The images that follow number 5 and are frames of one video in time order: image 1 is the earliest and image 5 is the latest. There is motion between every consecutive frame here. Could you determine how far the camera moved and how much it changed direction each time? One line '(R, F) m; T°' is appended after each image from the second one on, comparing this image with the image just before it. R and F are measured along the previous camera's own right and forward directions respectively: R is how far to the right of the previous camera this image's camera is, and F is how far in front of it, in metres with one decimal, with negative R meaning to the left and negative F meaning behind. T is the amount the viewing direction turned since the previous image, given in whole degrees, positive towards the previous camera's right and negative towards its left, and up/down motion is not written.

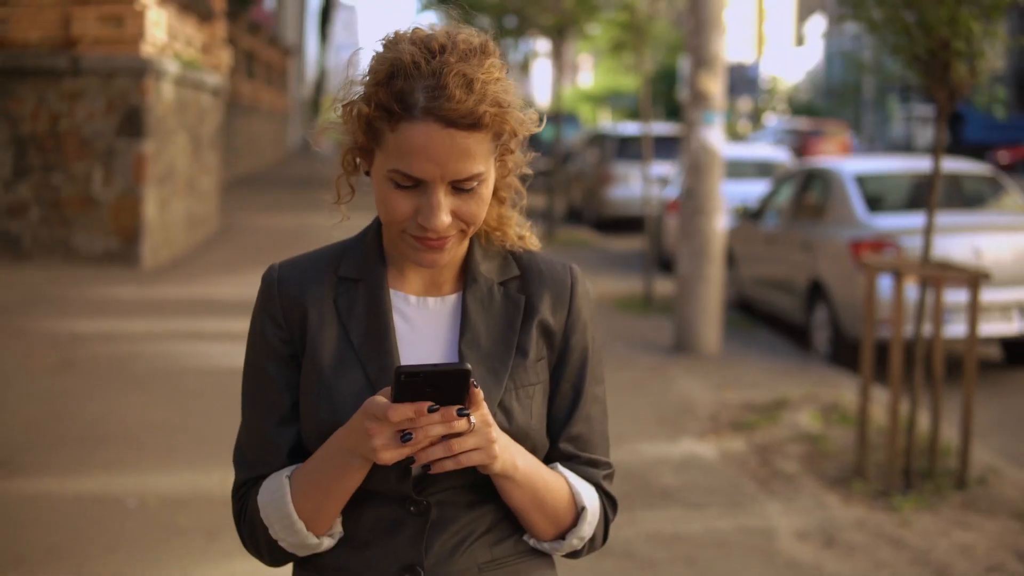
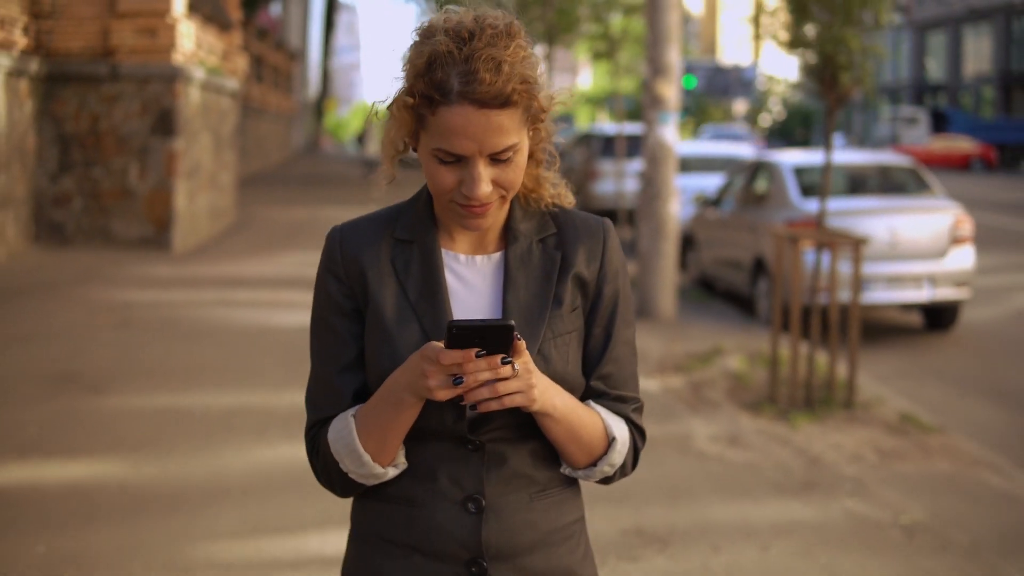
(+0.1, -1.5) m; 0°
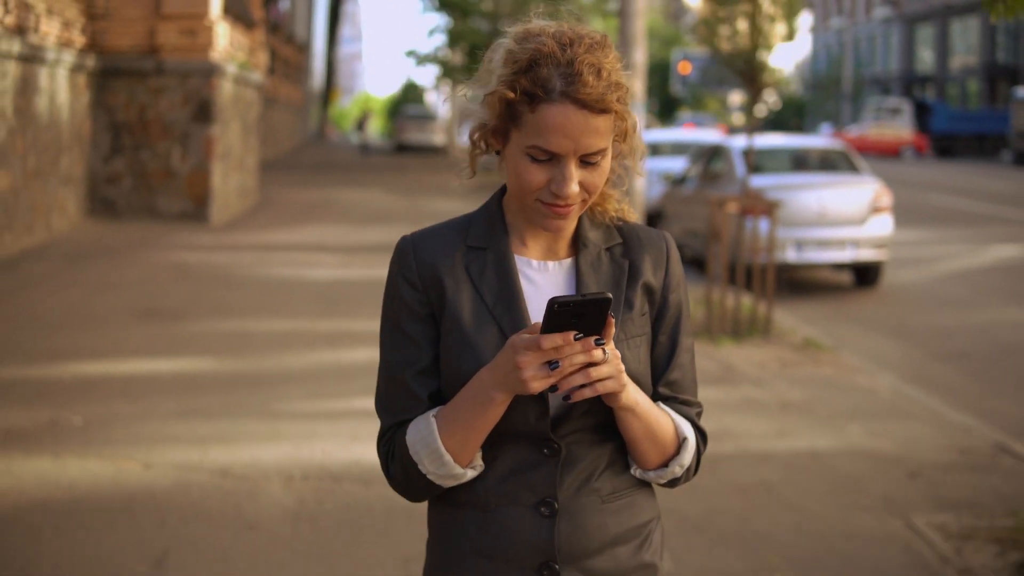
(+0.1, -2.0) m; 0°
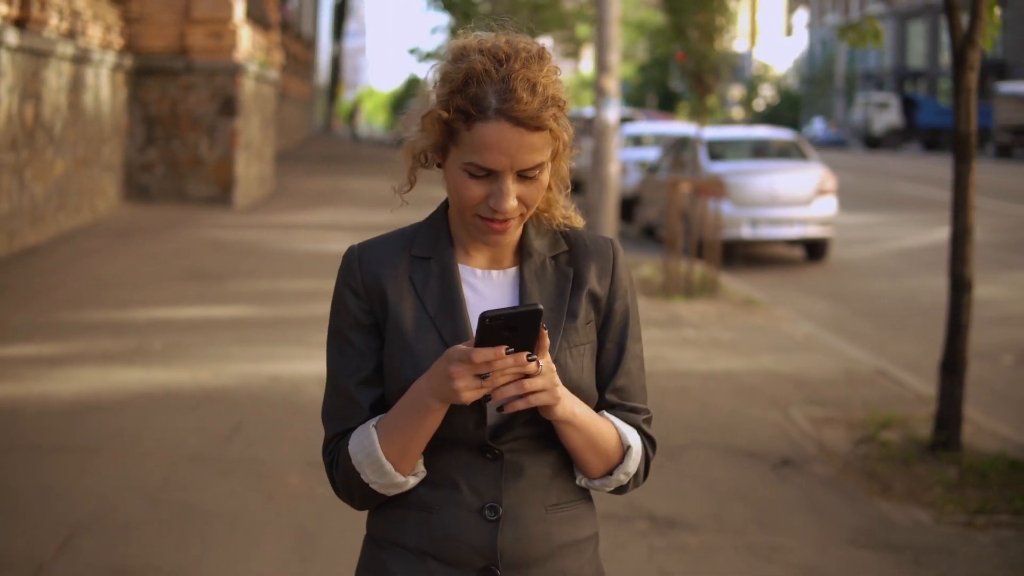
(+0.1, -1.7) m; 0°
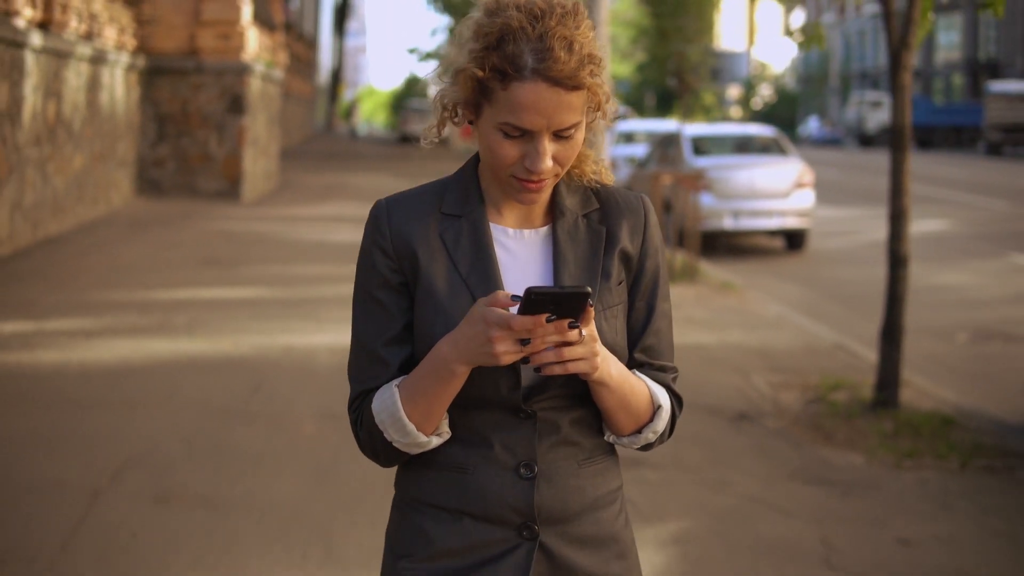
(+0.1, -0.8) m; 0°
